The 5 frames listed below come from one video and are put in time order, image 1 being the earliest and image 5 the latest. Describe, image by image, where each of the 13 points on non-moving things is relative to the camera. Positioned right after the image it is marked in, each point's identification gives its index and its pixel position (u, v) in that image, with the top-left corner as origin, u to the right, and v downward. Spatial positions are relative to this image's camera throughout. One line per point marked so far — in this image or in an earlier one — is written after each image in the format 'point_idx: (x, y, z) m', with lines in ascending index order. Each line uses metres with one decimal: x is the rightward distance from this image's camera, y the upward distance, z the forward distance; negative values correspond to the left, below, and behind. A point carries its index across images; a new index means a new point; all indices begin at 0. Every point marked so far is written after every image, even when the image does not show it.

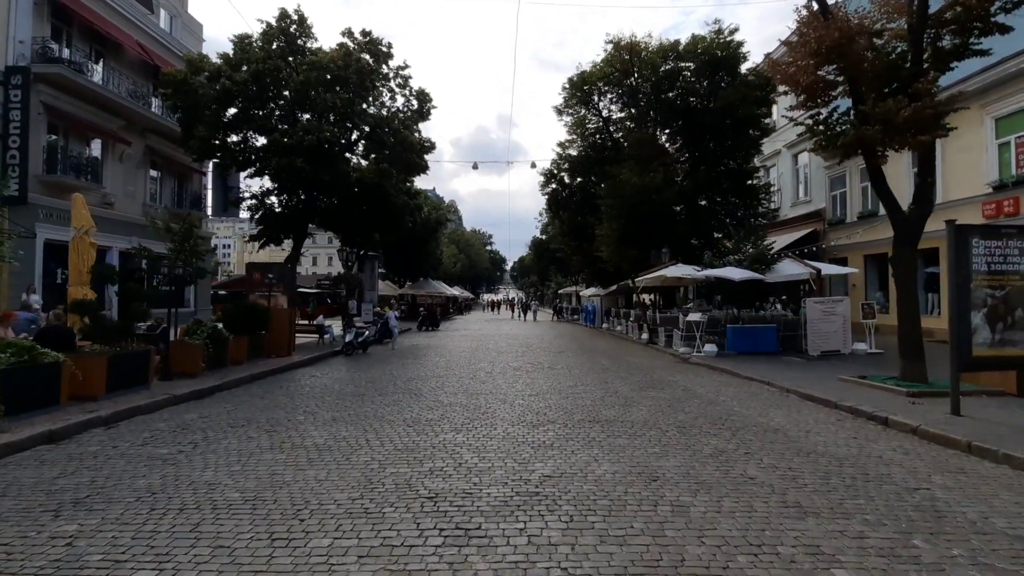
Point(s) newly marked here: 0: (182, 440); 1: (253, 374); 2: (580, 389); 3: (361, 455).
0: (-5.6, -2.6, +8.4) m
1: (-7.8, -2.6, +14.9) m
2: (+1.6, -2.5, +12.0) m
3: (-2.2, -2.4, +7.0) m
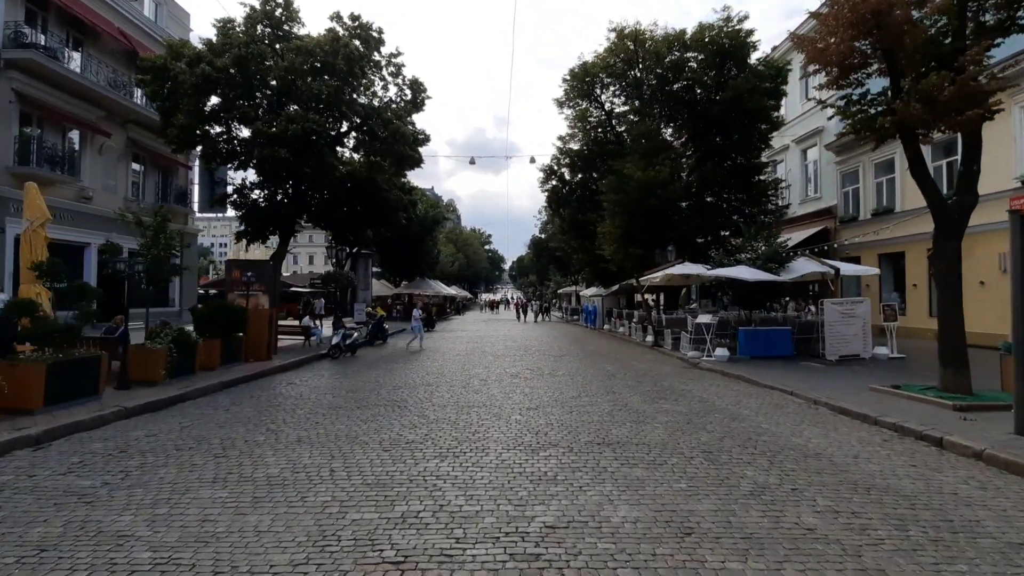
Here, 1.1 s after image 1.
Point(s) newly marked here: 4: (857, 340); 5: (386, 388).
0: (-5.7, -2.5, +7.0) m
1: (-7.9, -2.6, +13.5) m
2: (+1.6, -2.5, +10.7) m
3: (-2.2, -2.4, +5.7) m
4: (+13.8, -2.1, +19.8) m
5: (-3.2, -2.5, +12.6) m
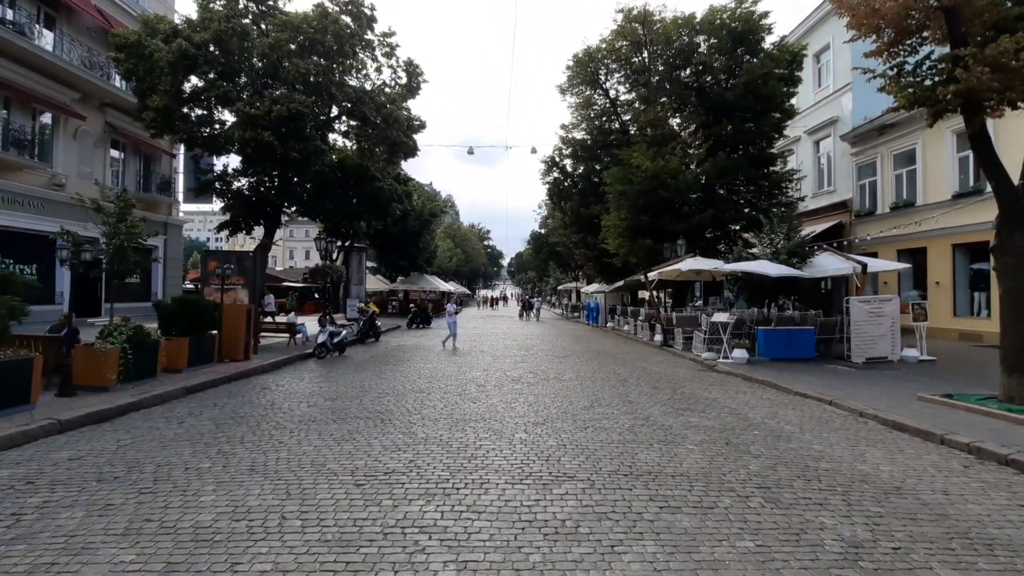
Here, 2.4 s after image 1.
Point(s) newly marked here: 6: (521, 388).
0: (-5.6, -2.4, +5.5) m
1: (-7.8, -2.4, +12.0) m
2: (+1.6, -2.3, +9.2) m
3: (-2.1, -2.3, +4.2) m
4: (+13.8, -2.0, +18.3) m
5: (-3.2, -2.4, +11.1) m
6: (+0.2, -2.4, +11.7) m
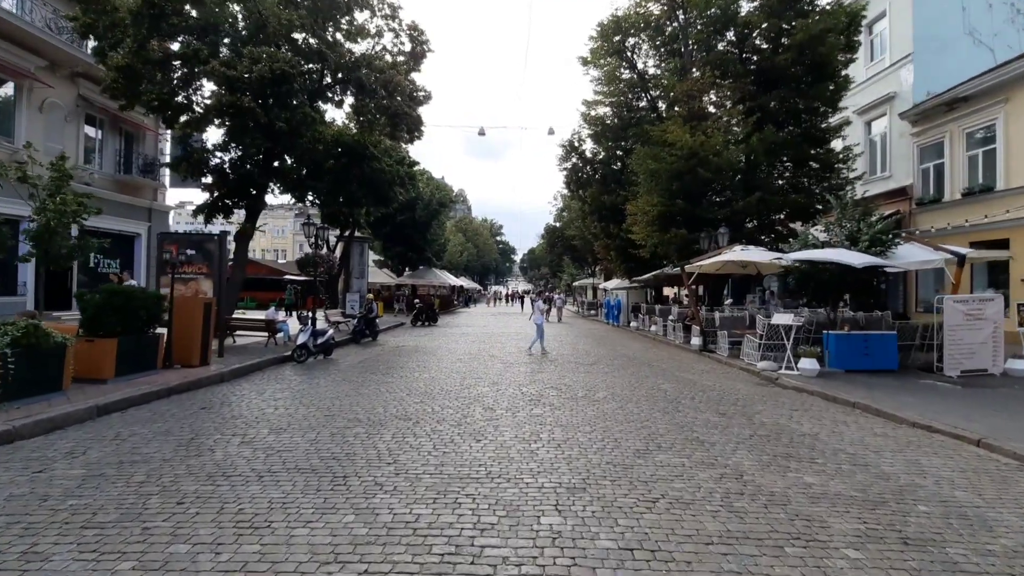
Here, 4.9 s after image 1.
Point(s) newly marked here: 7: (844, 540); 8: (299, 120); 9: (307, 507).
0: (-5.4, -2.2, +2.5) m
1: (-7.5, -2.2, +9.0) m
2: (+1.9, -2.2, +6.1) m
3: (-2.0, -2.1, +1.1) m
4: (+14.3, -1.9, +14.9) m
5: (-2.9, -2.2, +8.1) m
6: (+0.5, -2.2, +8.6) m
7: (+3.0, -2.3, +4.5) m
8: (-8.5, +6.5, +19.5) m
9: (-2.0, -2.1, +4.9) m
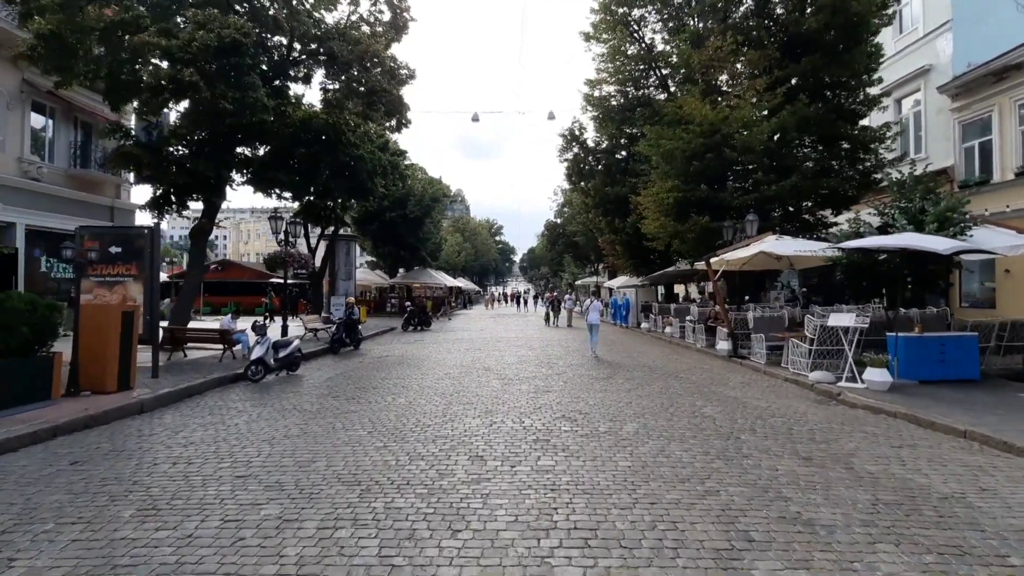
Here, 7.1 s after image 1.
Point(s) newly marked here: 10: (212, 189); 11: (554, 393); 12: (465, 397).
0: (-5.4, -2.3, -0.2) m
1: (-7.5, -2.3, +6.3) m
2: (+1.8, -2.1, +3.3) m
3: (-2.0, -2.1, -1.6) m
4: (+14.3, -1.6, +12.2) m
5: (-2.9, -2.2, +5.4) m
6: (+0.5, -2.2, +5.9) m
7: (+3.0, -2.2, +1.8) m
8: (-8.7, +6.4, +16.8) m
9: (-2.0, -2.1, +2.2) m
10: (-11.4, +3.8, +18.8) m
11: (+0.9, -2.2, +10.4) m
12: (-1.0, -2.2, +10.1) m
